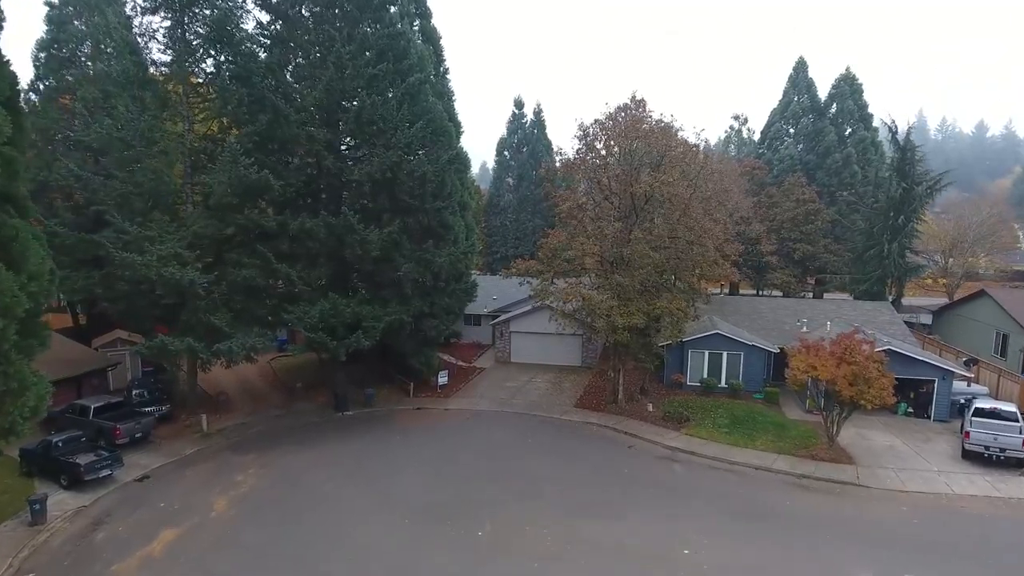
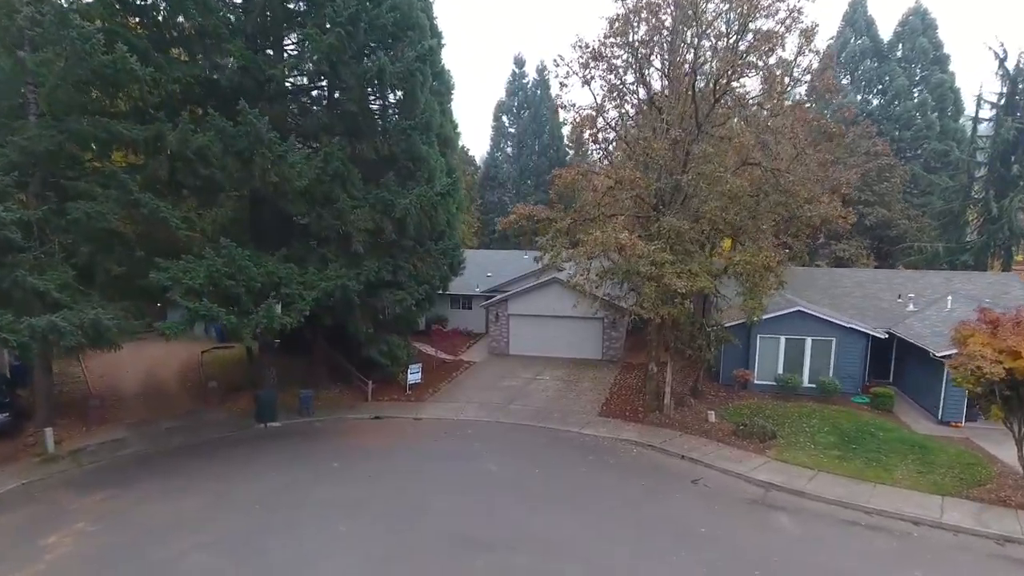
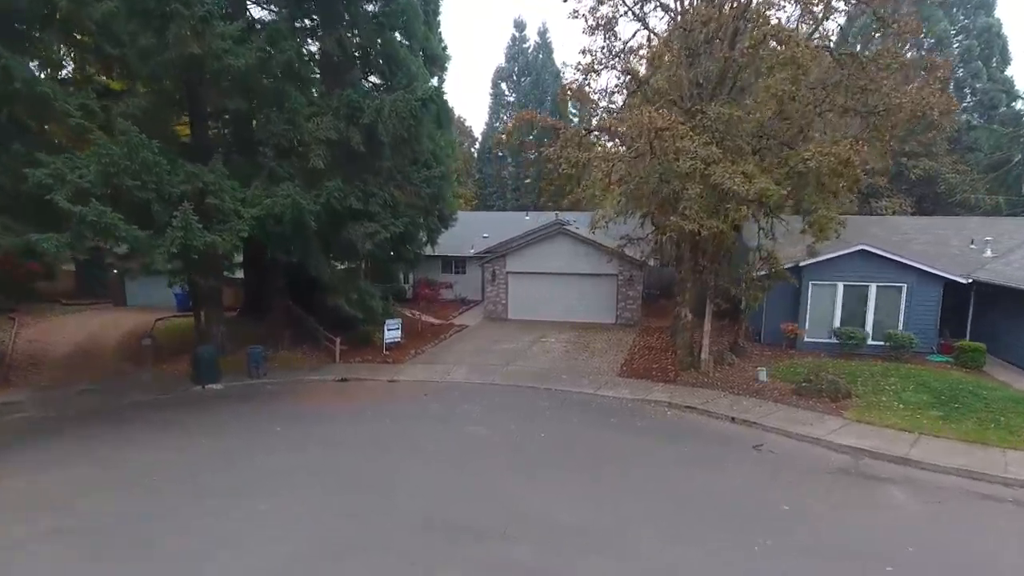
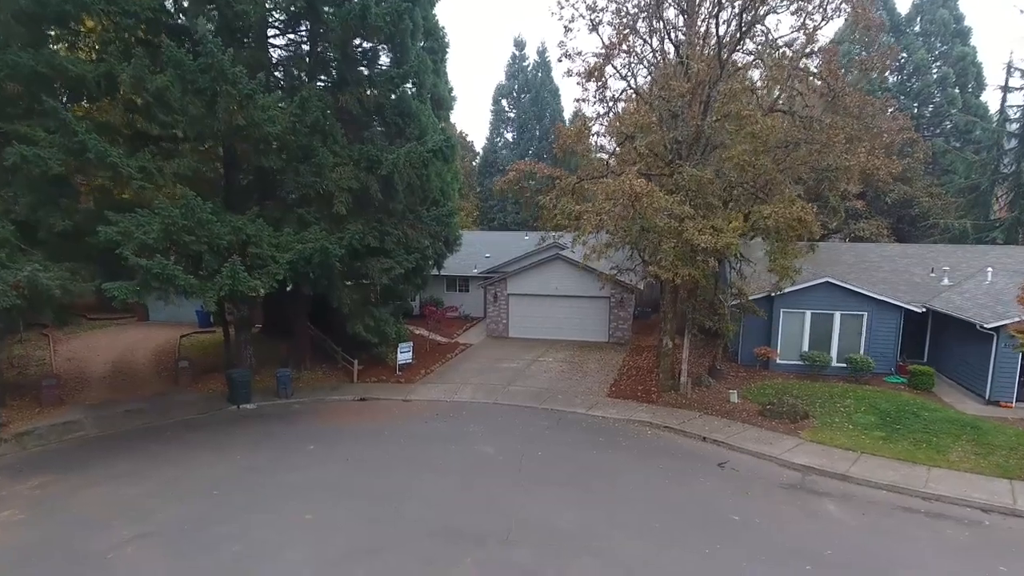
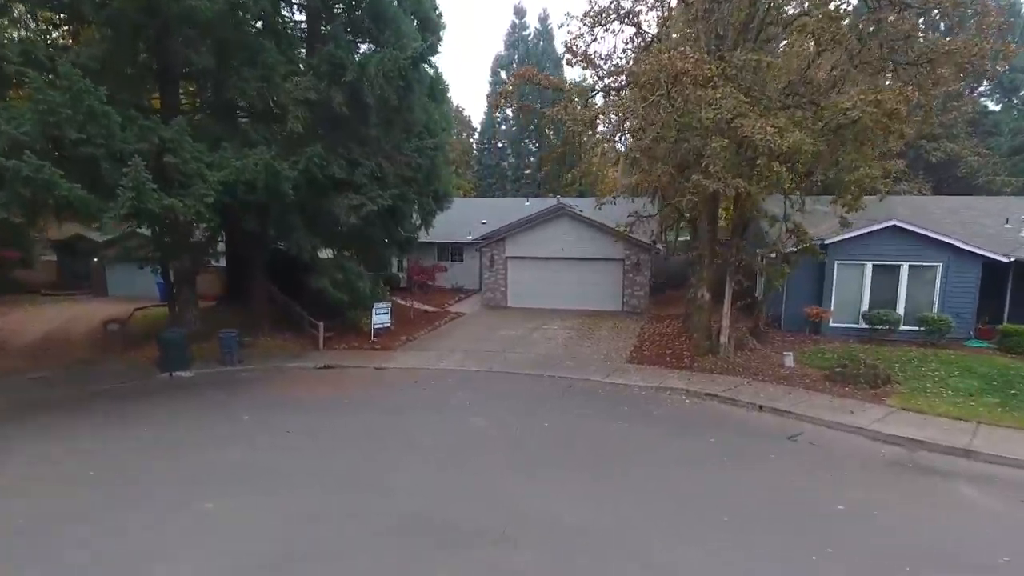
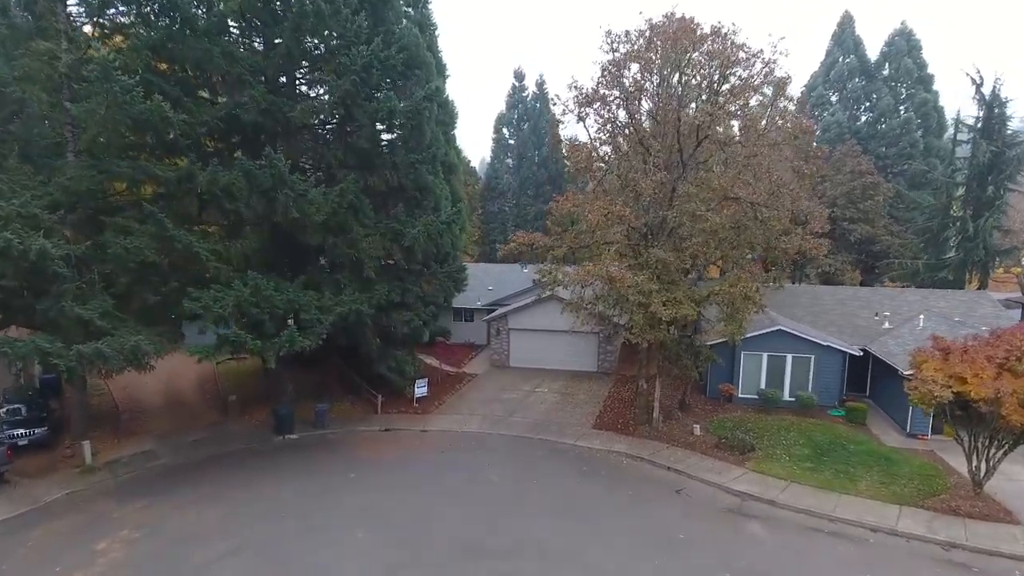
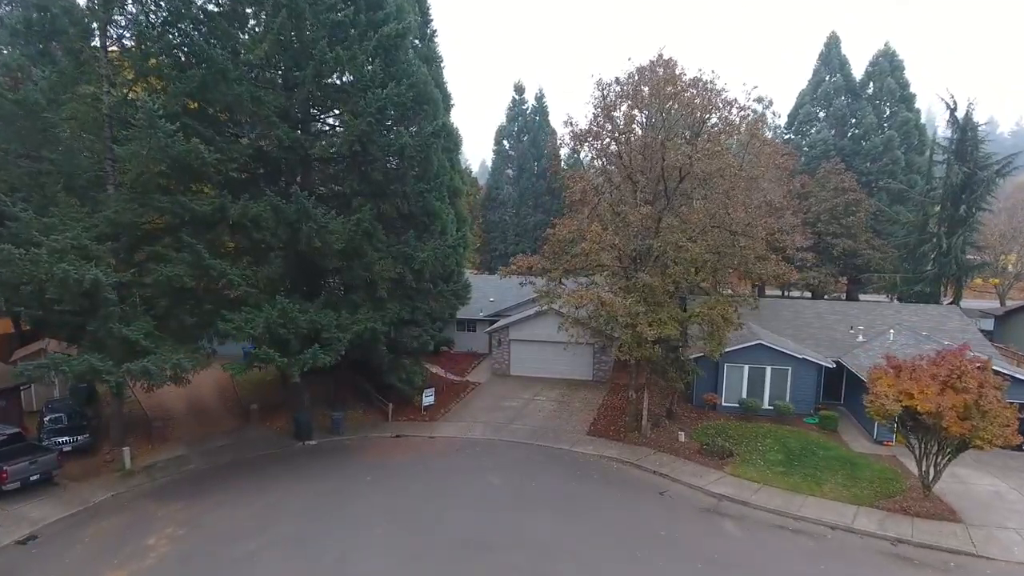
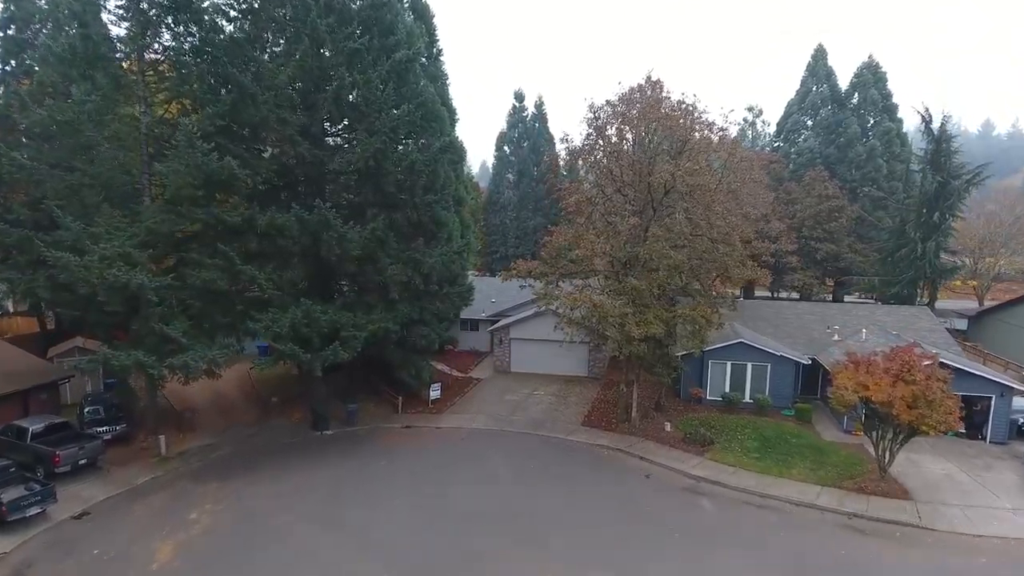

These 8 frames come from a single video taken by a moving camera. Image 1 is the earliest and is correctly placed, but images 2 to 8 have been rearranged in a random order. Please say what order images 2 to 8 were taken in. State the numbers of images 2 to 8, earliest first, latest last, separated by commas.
8, 7, 6, 2, 4, 3, 5
